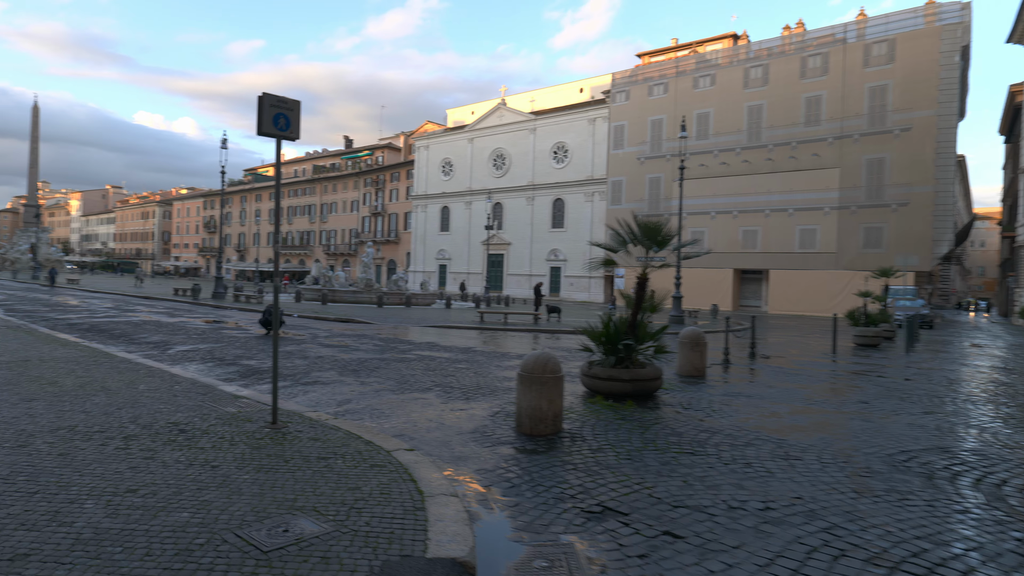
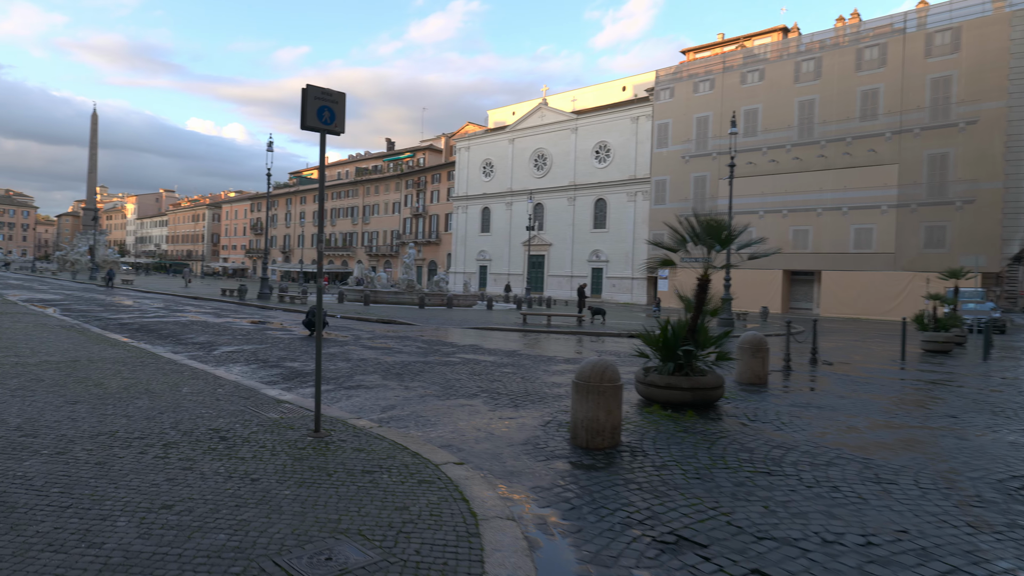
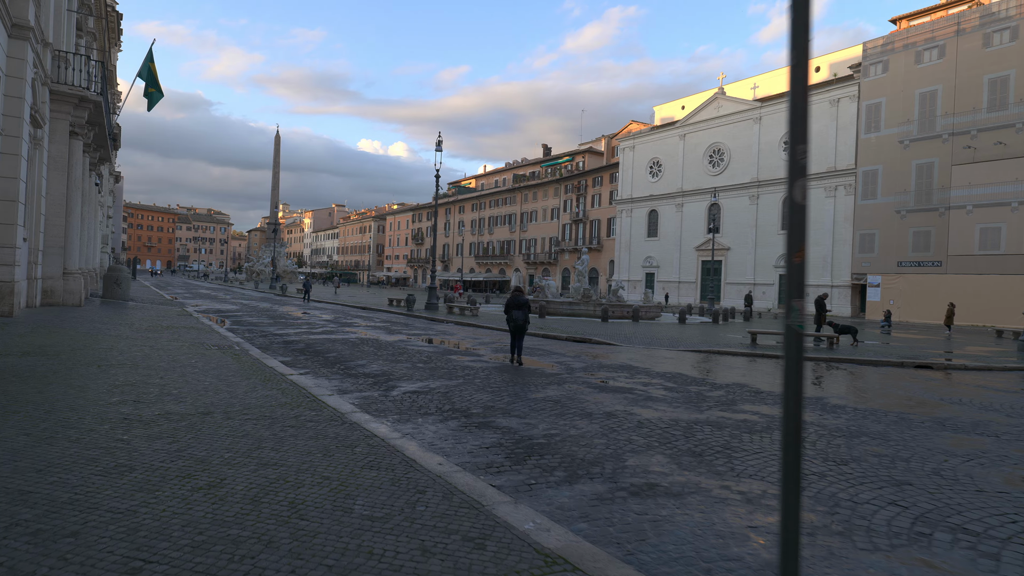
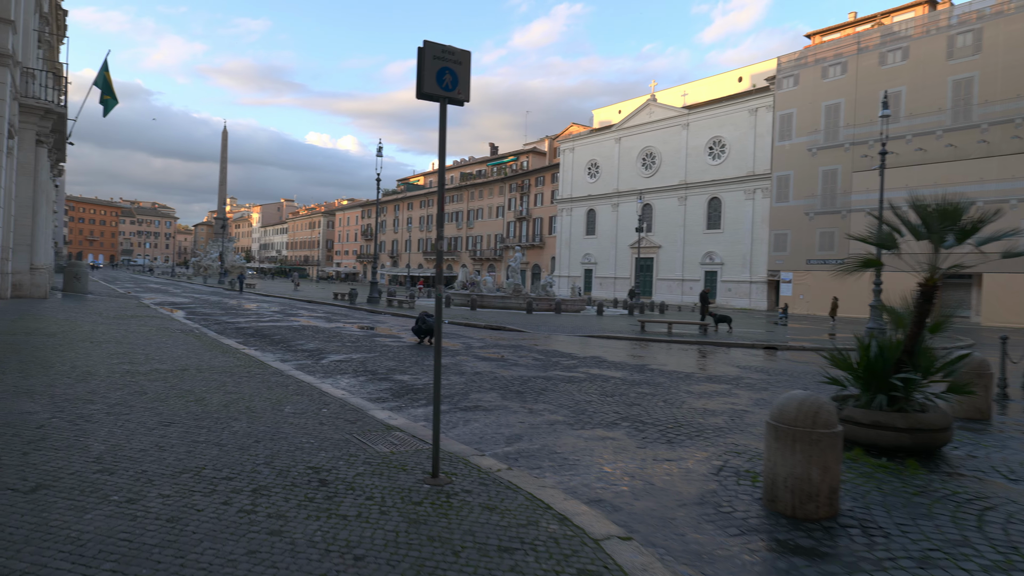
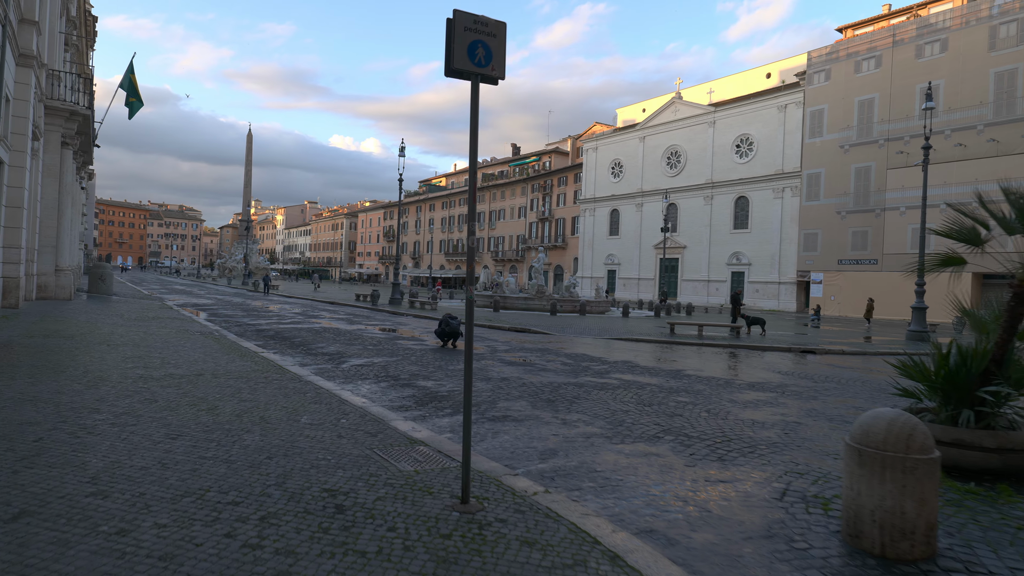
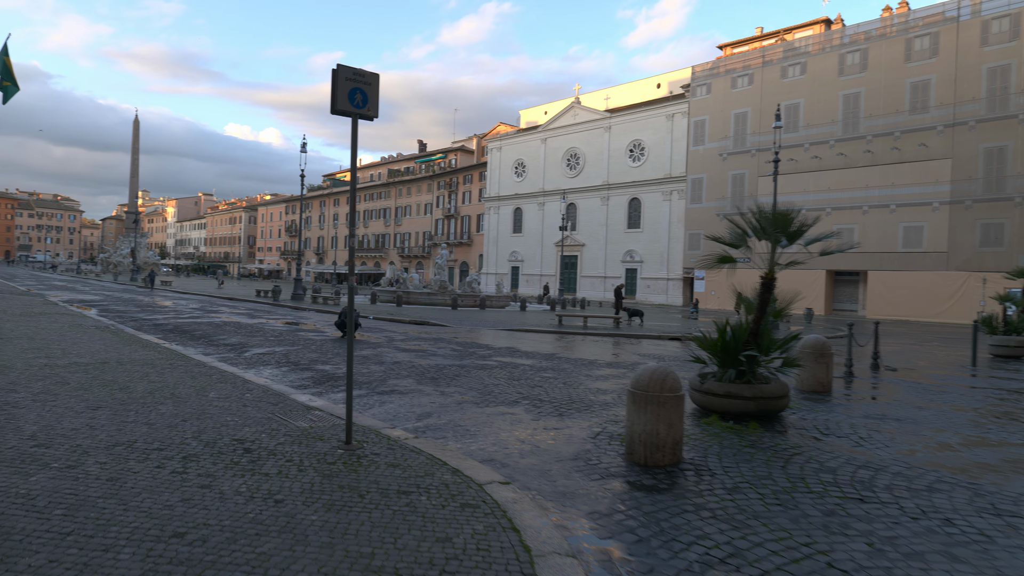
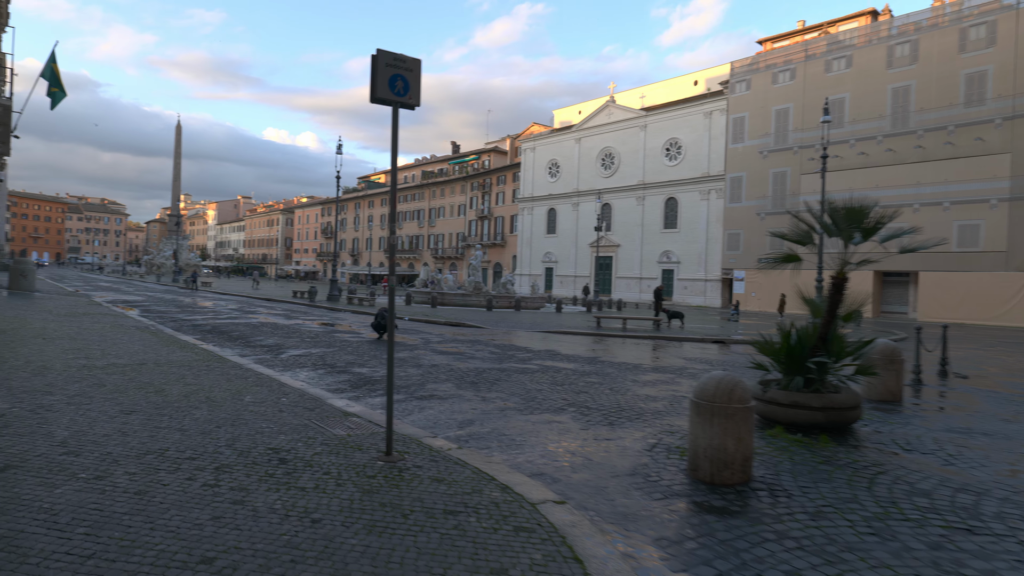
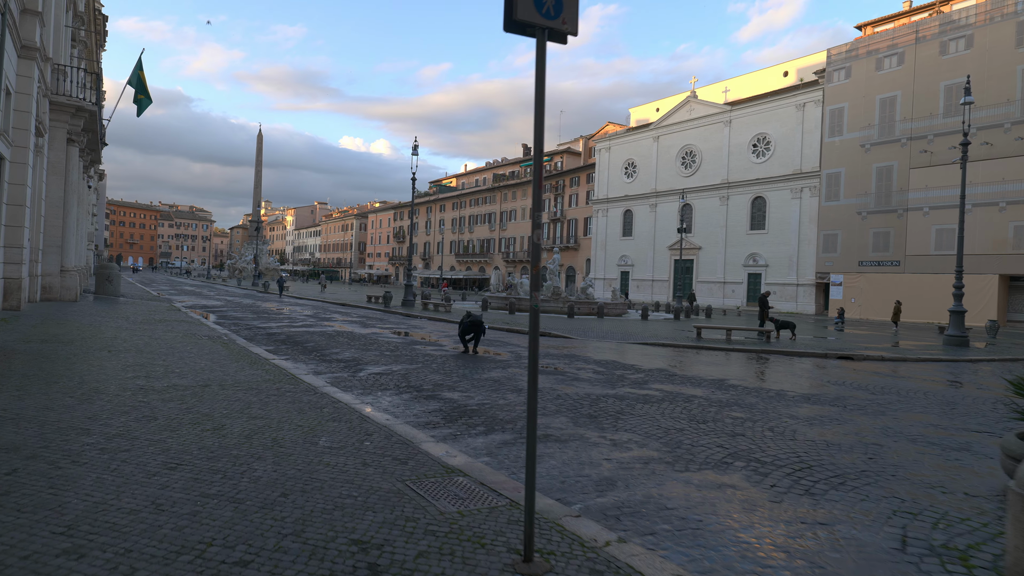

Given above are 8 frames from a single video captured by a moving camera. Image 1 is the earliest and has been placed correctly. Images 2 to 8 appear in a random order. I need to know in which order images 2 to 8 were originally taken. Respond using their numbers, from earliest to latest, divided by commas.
2, 6, 7, 4, 5, 8, 3
